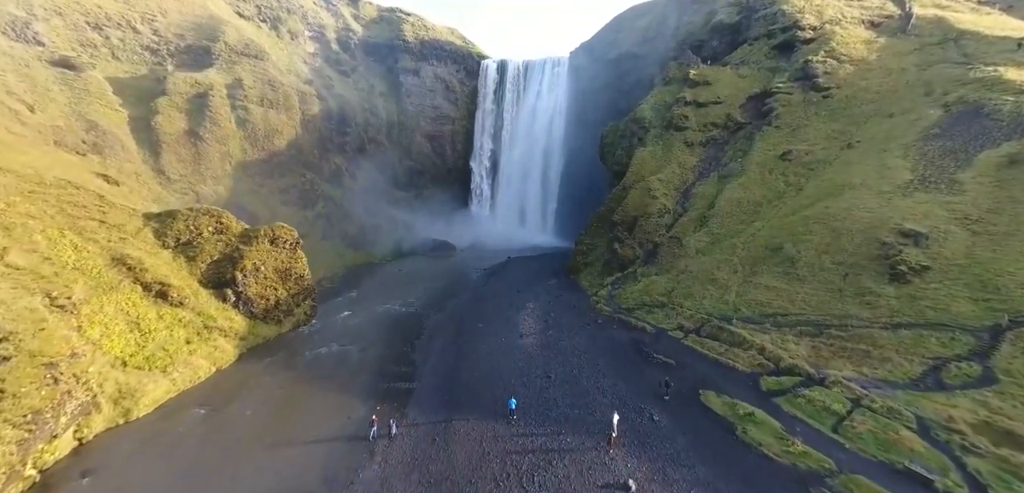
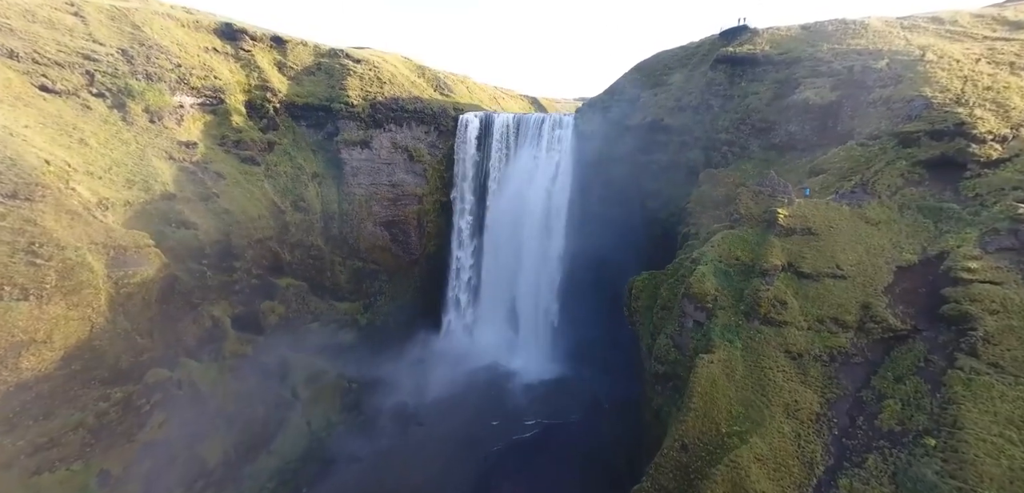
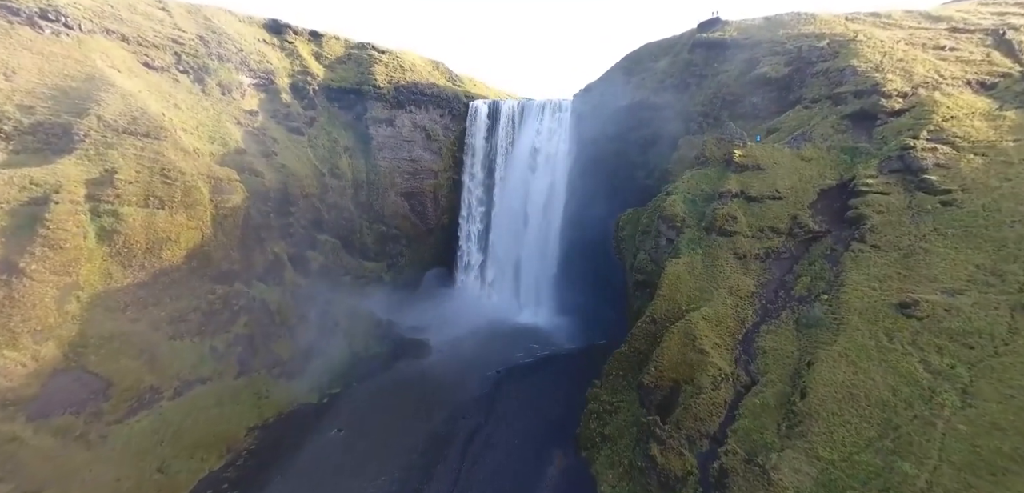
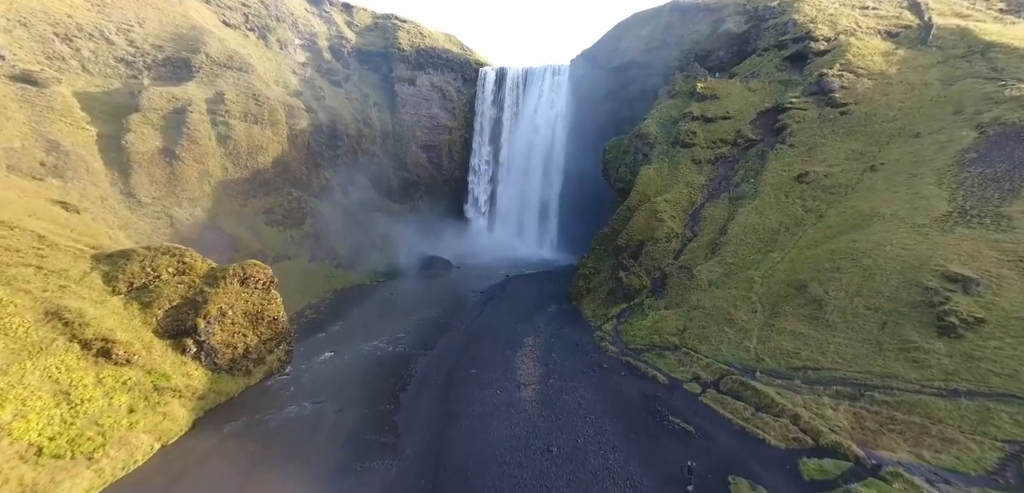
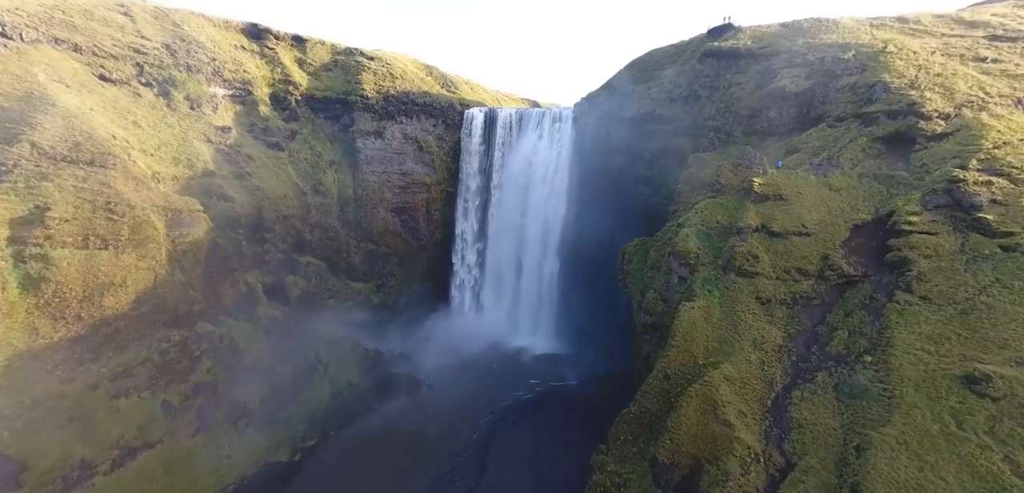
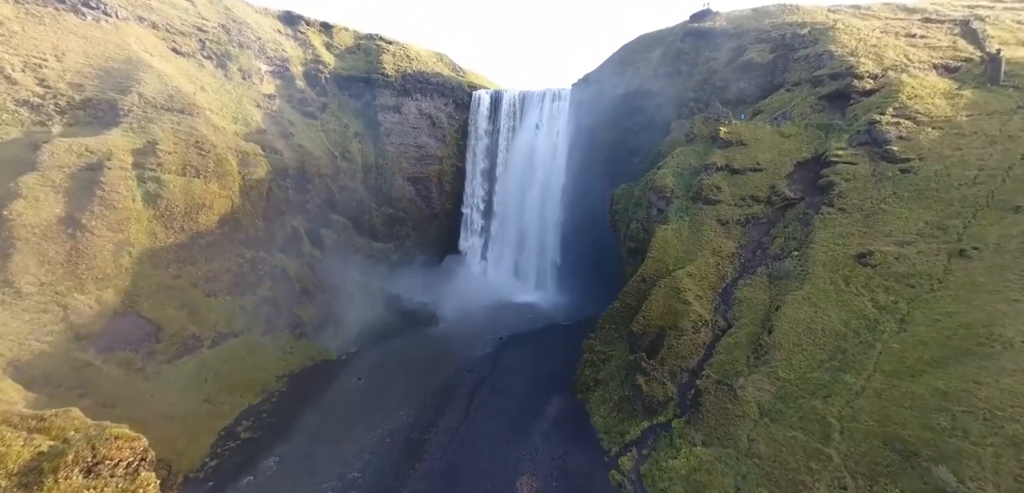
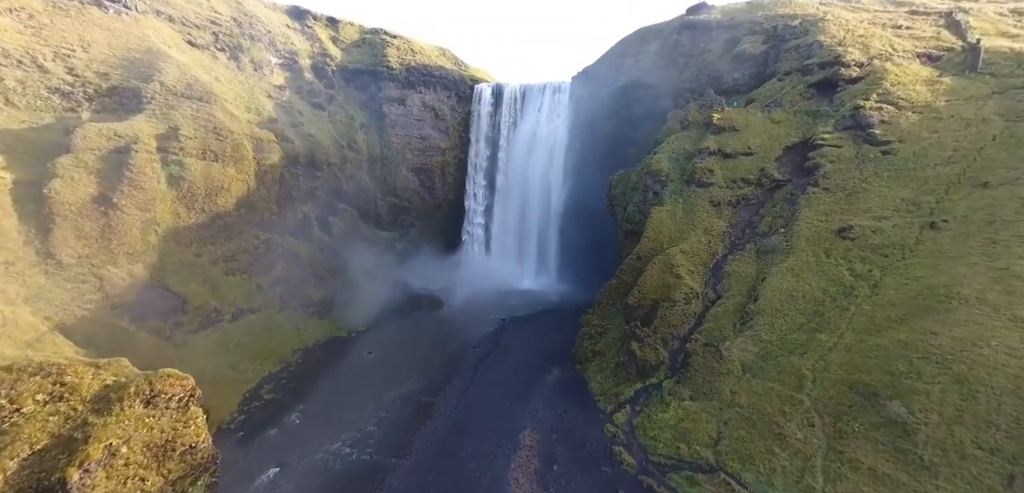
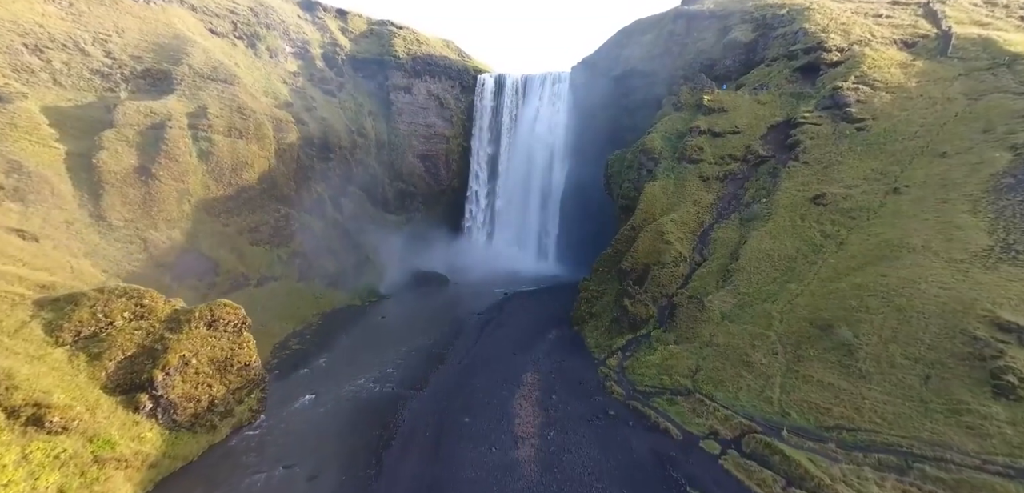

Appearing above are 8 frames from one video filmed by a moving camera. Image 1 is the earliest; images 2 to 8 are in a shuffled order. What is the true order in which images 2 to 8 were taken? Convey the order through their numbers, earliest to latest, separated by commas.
4, 8, 7, 6, 3, 5, 2
